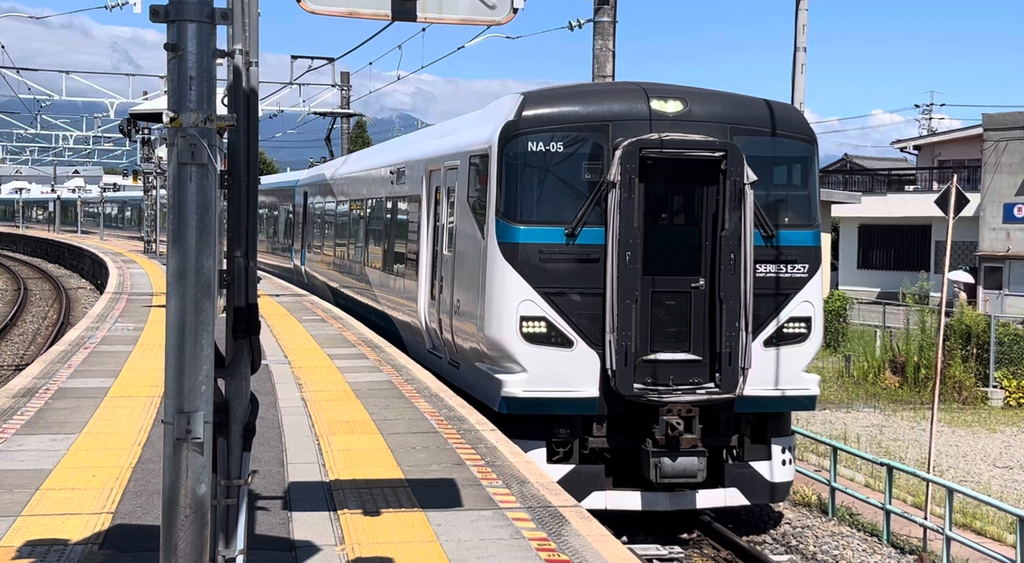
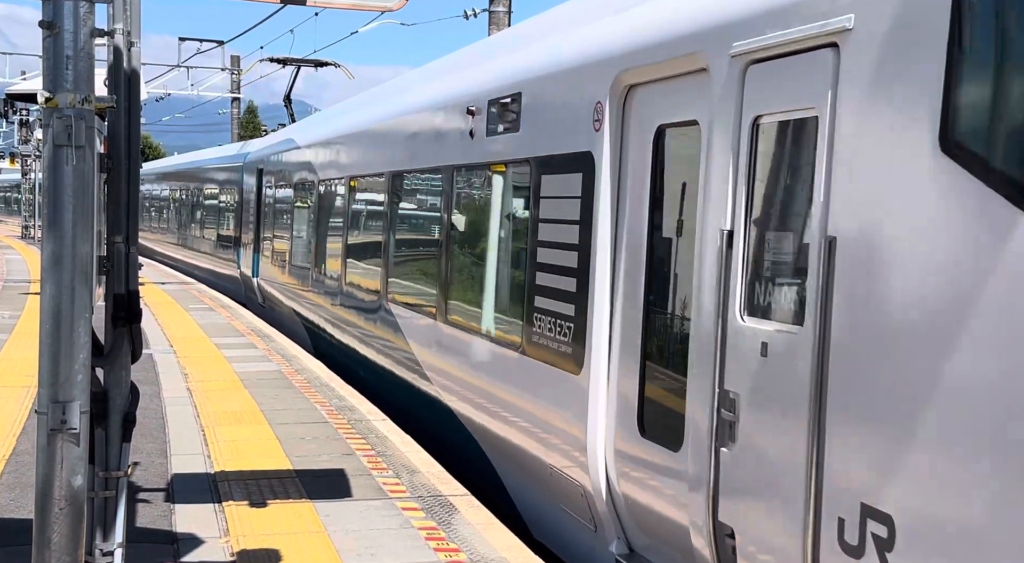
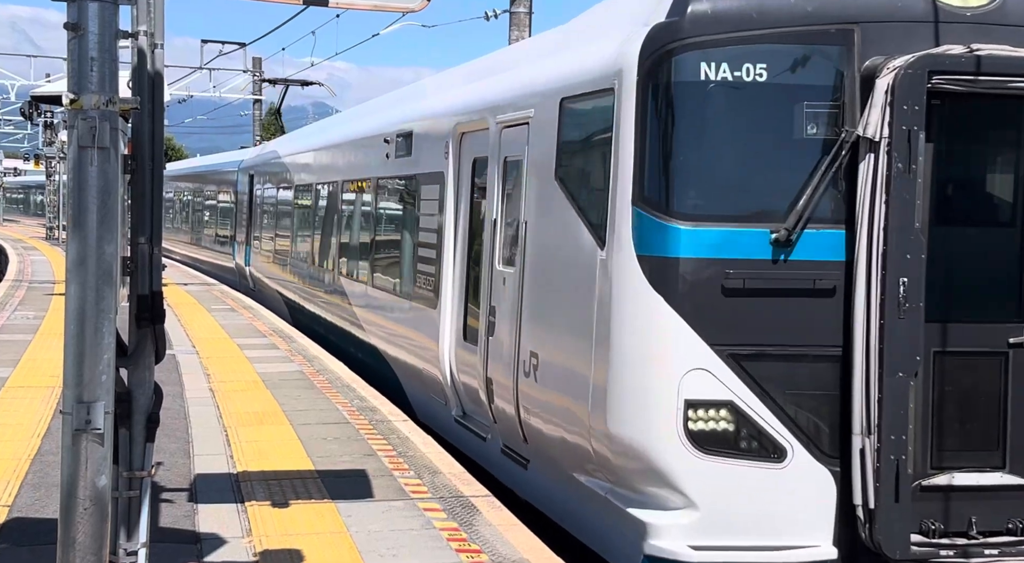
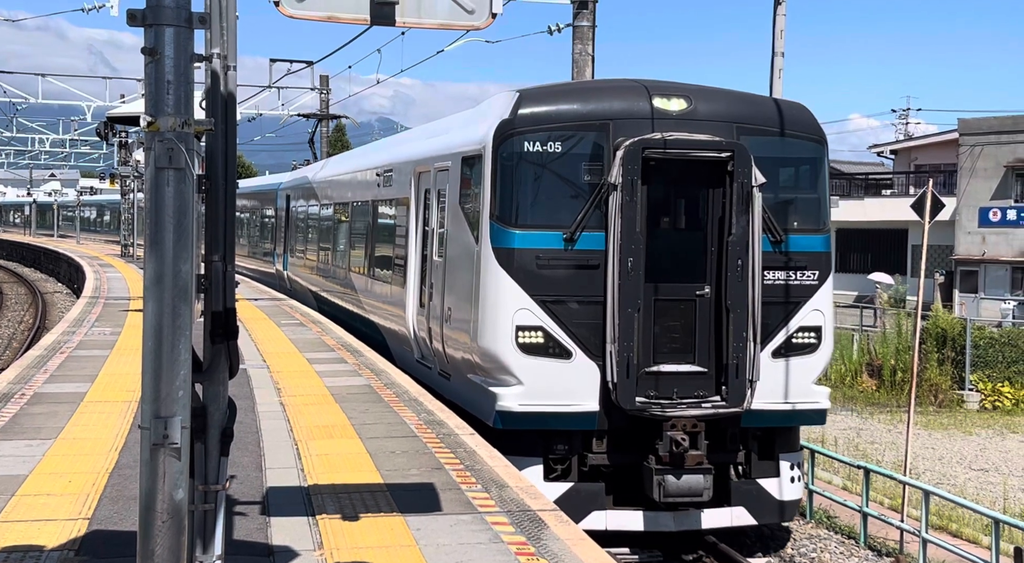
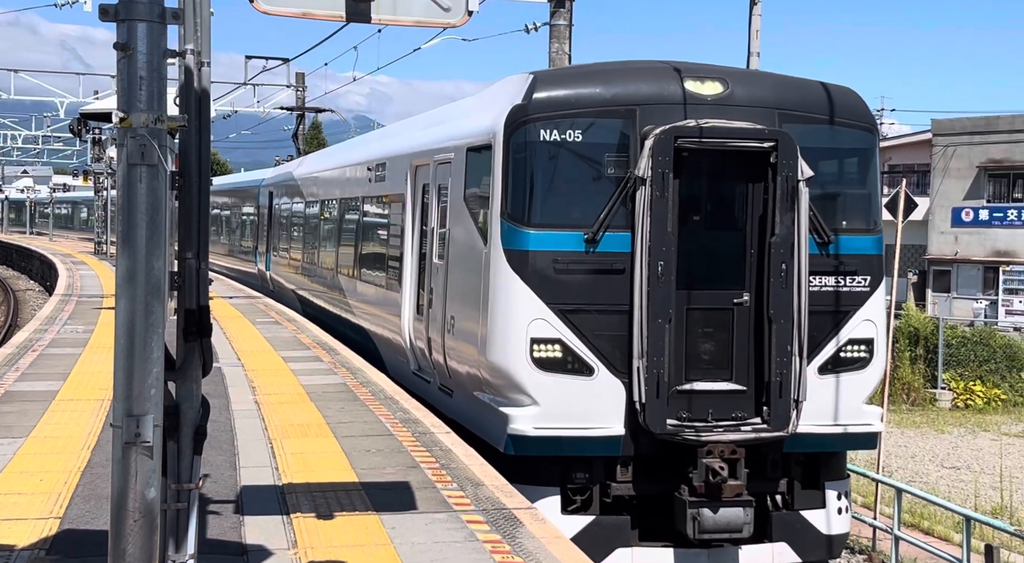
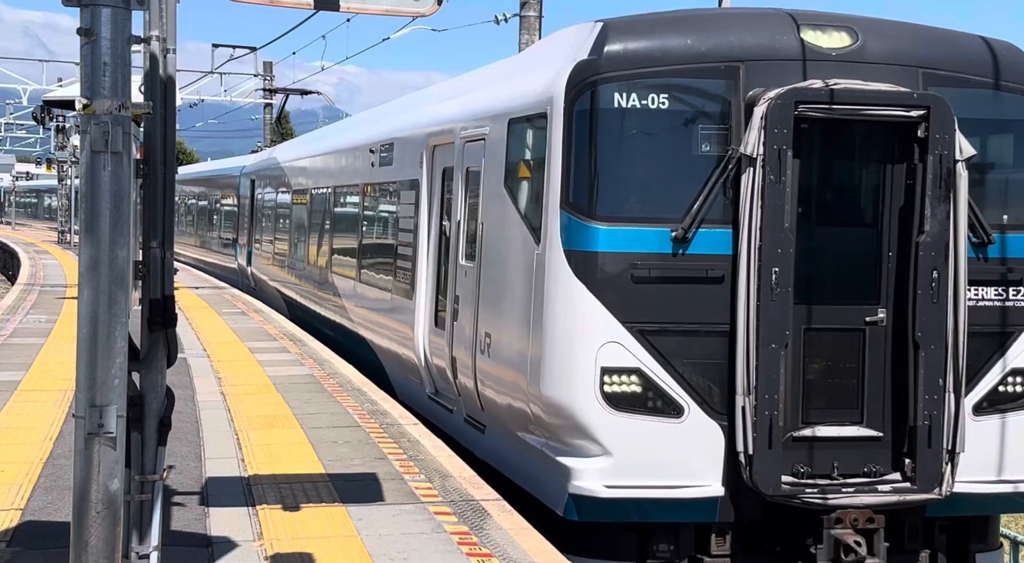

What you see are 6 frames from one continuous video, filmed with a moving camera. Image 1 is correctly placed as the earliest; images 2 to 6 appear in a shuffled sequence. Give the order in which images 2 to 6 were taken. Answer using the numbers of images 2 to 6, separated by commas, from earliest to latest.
4, 5, 6, 3, 2
